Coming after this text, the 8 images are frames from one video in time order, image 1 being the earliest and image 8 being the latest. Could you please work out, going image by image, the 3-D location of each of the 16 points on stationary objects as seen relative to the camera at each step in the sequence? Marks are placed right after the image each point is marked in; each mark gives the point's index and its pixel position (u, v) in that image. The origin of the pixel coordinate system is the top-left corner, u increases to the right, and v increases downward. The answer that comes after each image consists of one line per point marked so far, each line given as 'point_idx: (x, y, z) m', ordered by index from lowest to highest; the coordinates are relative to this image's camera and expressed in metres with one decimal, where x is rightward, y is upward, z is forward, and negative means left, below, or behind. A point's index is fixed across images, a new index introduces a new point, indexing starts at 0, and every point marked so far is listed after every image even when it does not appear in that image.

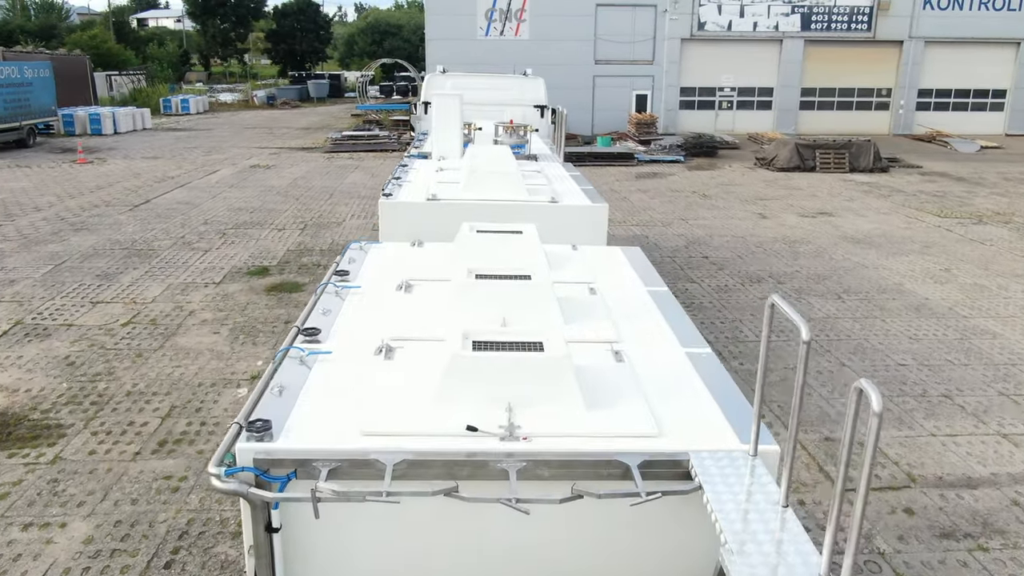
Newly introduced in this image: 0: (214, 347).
0: (-2.5, -0.5, +6.6) m
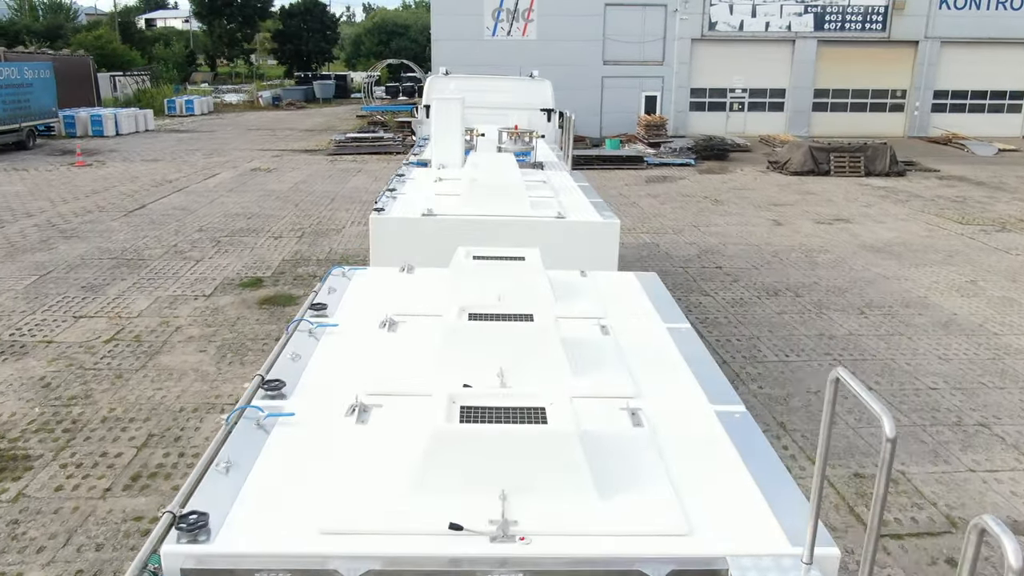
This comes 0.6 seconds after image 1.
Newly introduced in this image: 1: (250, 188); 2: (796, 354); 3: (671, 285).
0: (-2.4, -0.6, +6.2) m
1: (-4.6, +1.8, +14.0) m
2: (+2.4, -0.6, +6.6) m
3: (+1.7, 0.0, +8.6) m
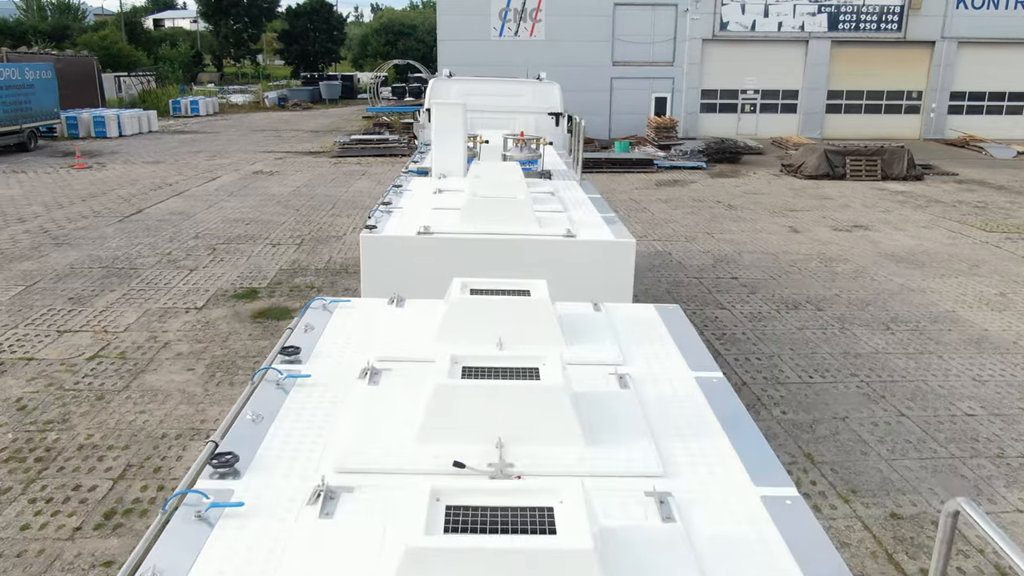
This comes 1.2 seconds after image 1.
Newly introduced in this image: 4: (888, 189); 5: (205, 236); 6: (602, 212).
0: (-2.4, -0.7, +5.8) m
1: (-4.5, +1.7, +13.7) m
2: (+2.4, -0.7, +6.2) m
3: (+1.8, -0.1, +8.2) m
4: (+7.2, +1.9, +15.3) m
5: (-3.9, +0.7, +10.1) m
6: (+0.5, +0.4, +4.6) m
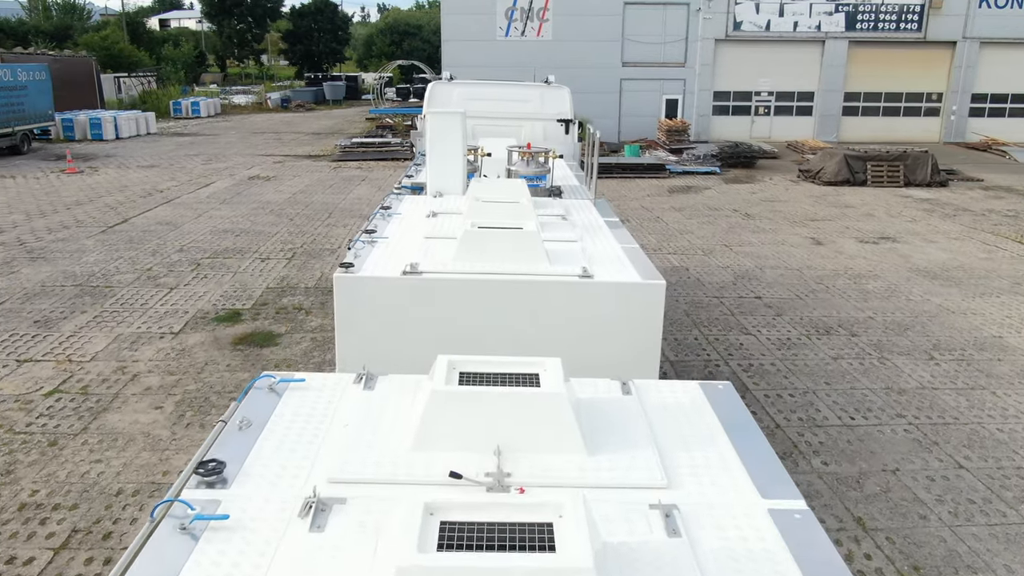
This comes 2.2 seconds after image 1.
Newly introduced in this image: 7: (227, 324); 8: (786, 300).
0: (-2.4, -0.9, +5.2) m
1: (-4.4, +1.5, +13.0) m
2: (+2.4, -0.9, +5.6) m
3: (+1.8, -0.3, +7.5) m
4: (+7.3, +1.7, +14.6) m
5: (-3.8, +0.5, +9.5) m
6: (+0.6, +0.2, +4.0) m
7: (-2.5, -0.3, +7.1) m
8: (+2.8, -0.1, +8.2) m
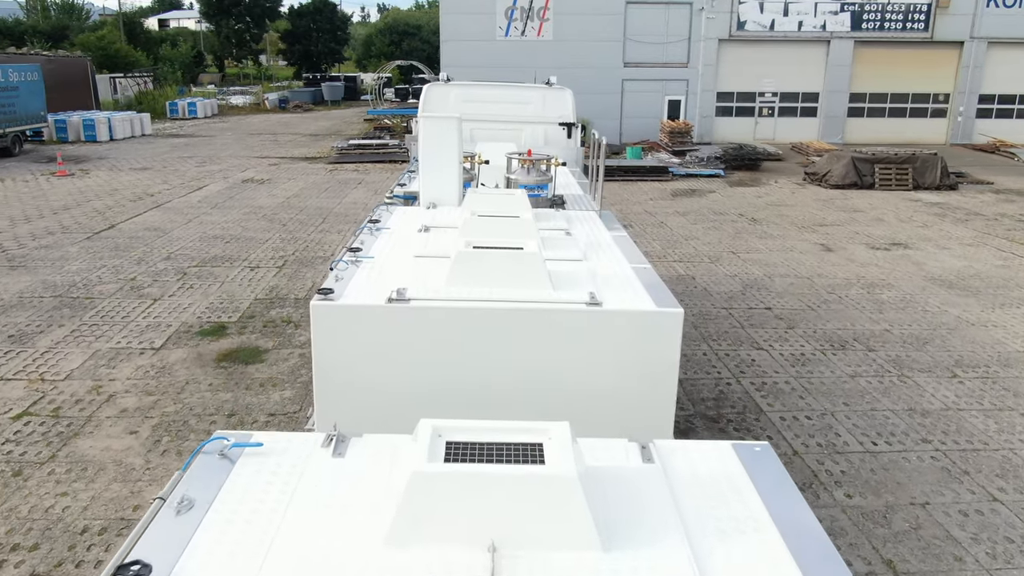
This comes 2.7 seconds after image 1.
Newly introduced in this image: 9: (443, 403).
0: (-2.4, -1.0, +4.8) m
1: (-4.4, +1.4, +12.7) m
2: (+2.4, -1.0, +5.2) m
3: (+1.8, -0.4, +7.2) m
4: (+7.3, +1.6, +14.2) m
5: (-3.8, +0.4, +9.1) m
6: (+0.5, +0.1, +3.6) m
7: (-2.5, -0.4, +6.7) m
8: (+2.8, -0.2, +7.9) m
9: (-0.3, -0.4, +3.0) m
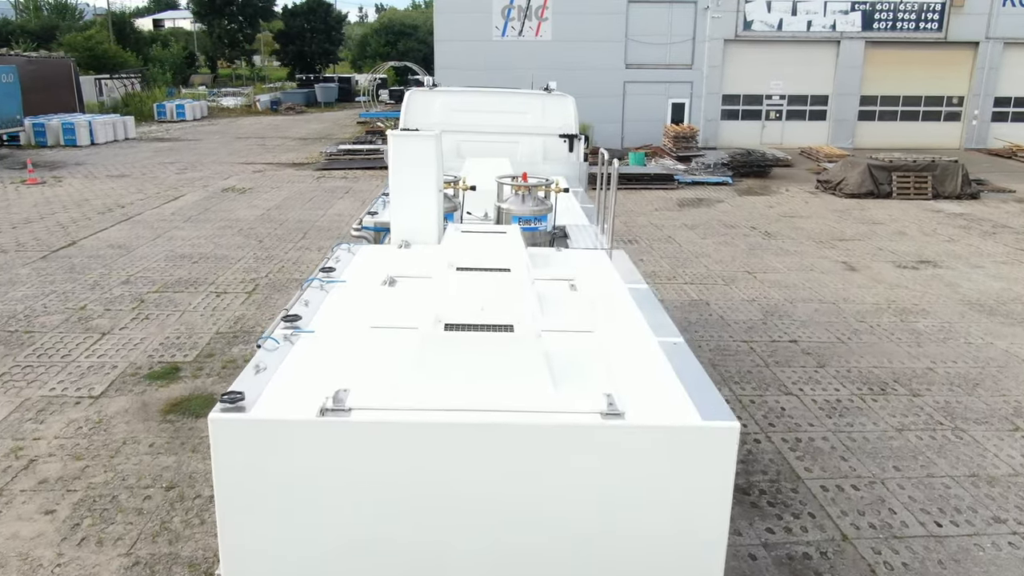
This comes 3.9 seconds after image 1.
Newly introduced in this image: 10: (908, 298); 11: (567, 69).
0: (-2.4, -1.3, +4.0) m
1: (-4.5, +1.1, +11.8) m
2: (+2.4, -1.3, +4.3) m
3: (+1.8, -0.7, +6.3) m
4: (+7.3, +1.3, +13.4) m
5: (-3.9, +0.1, +8.3) m
6: (+0.5, -0.1, +2.8) m
7: (-2.6, -0.7, +5.8) m
8: (+2.8, -0.5, +7.0) m
9: (-0.3, -0.7, +2.2) m
10: (+4.2, -0.1, +8.5) m
11: (+1.4, +5.4, +19.6) m
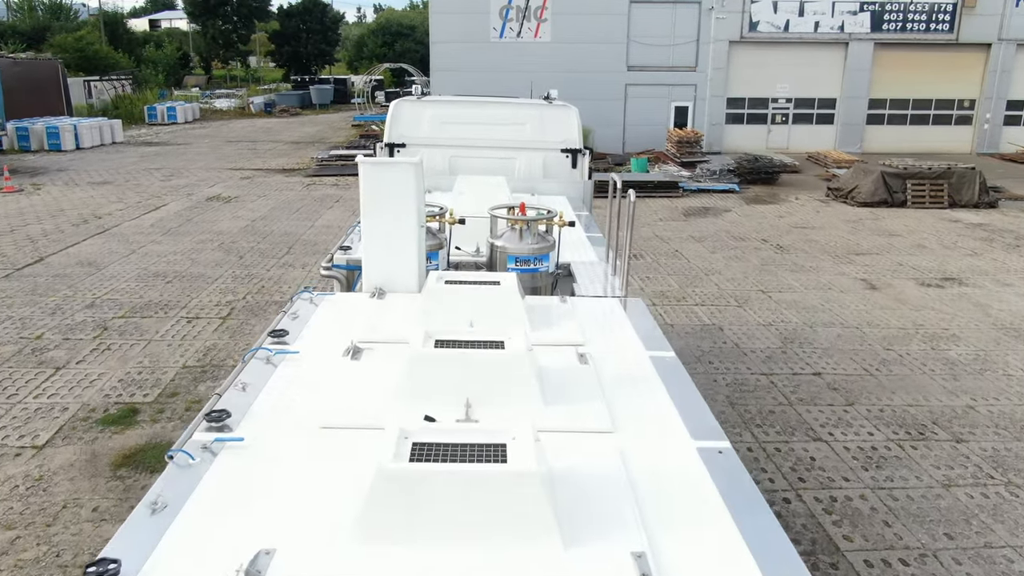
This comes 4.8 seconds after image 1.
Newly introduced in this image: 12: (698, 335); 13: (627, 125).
0: (-2.4, -1.5, +3.3) m
1: (-4.5, +0.8, +11.2) m
2: (+2.4, -1.5, +3.7) m
3: (+1.7, -0.9, +5.7) m
4: (+7.2, +1.1, +12.8) m
5: (-3.9, -0.1, +7.6) m
6: (+0.5, -0.4, +2.1) m
7: (-2.6, -0.9, +5.2) m
8: (+2.8, -0.7, +6.4) m
9: (-0.3, -0.9, +1.5) m
10: (+4.2, -0.3, +7.9) m
11: (+1.3, +5.2, +18.9) m
12: (+1.7, -0.4, +7.3) m
13: (+2.8, +4.0, +19.3) m
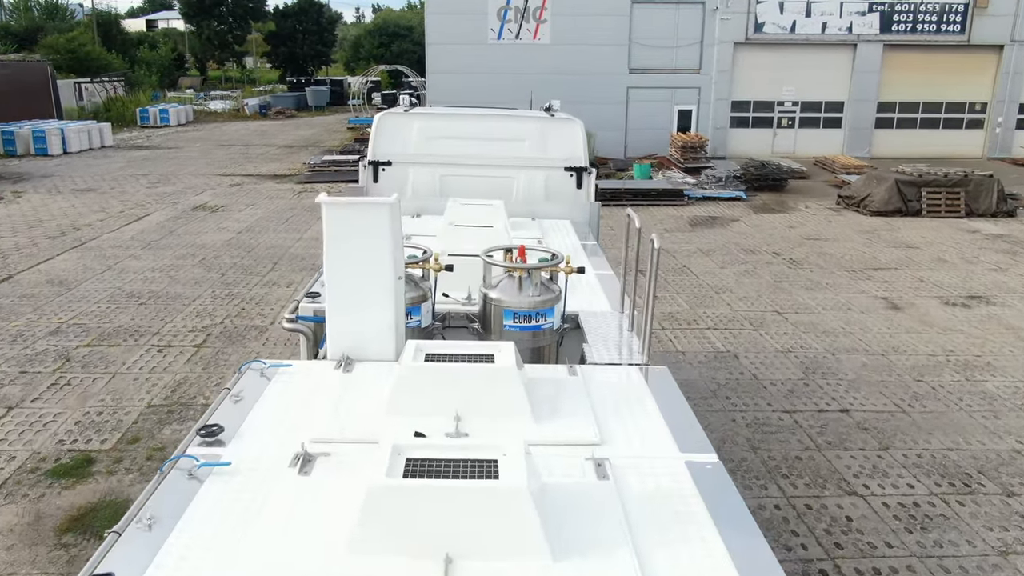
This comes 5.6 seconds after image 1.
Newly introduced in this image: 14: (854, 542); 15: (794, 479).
0: (-2.4, -1.8, +2.8) m
1: (-4.5, +0.6, +10.6) m
2: (+2.4, -1.7, +3.2) m
3: (+1.7, -1.1, +5.1) m
4: (+7.2, +0.9, +12.2) m
5: (-3.9, -0.4, +7.1) m
6: (+0.5, -0.6, +1.6) m
7: (-2.6, -1.1, +4.6) m
8: (+2.7, -0.9, +5.8) m
9: (-0.3, -1.2, +1.0) m
10: (+4.2, -0.5, +7.4) m
11: (+1.3, +4.9, +18.4) m
12: (+1.7, -0.6, +6.8) m
13: (+2.8, +3.8, +18.8) m
14: (+1.8, -1.4, +4.3) m
15: (+1.7, -1.2, +5.0) m
